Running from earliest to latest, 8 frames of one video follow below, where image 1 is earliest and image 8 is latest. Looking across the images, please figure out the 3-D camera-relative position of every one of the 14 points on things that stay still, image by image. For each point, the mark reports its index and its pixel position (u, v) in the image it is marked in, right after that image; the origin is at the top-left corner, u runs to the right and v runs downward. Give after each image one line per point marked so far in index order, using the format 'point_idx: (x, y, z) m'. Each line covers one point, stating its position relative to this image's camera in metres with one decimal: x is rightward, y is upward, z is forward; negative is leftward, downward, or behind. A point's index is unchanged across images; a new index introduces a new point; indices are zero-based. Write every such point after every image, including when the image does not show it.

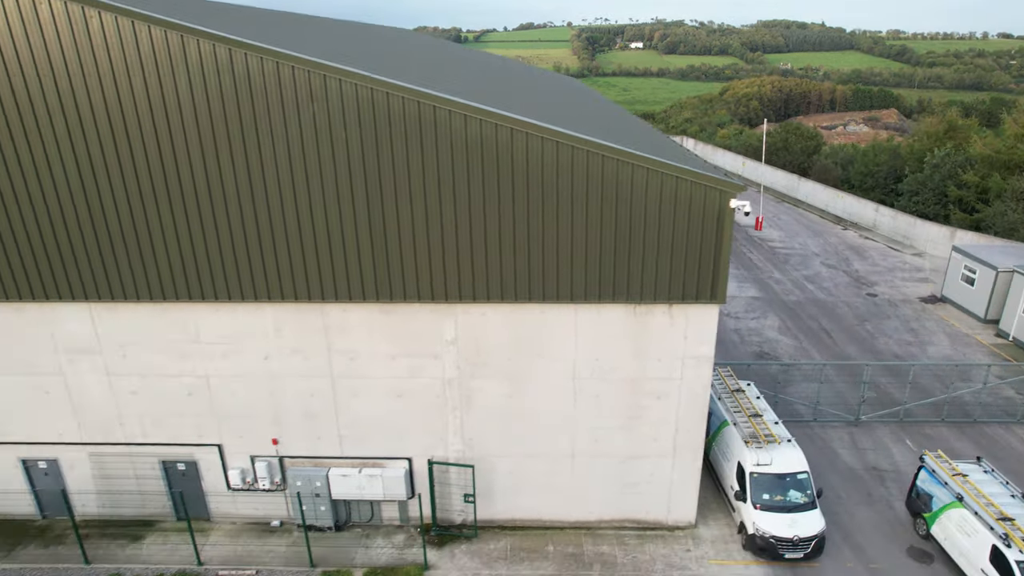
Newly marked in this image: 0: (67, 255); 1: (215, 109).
0: (-6.8, +0.5, +9.4) m
1: (-4.1, +2.5, +8.8) m
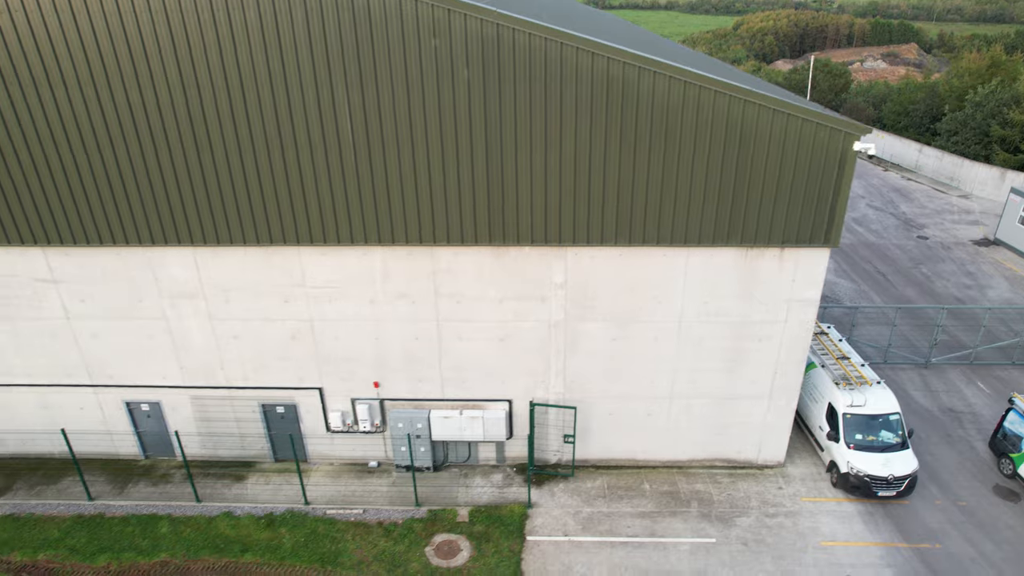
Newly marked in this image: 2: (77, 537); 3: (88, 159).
0: (-5.0, +1.3, +9.1) m
1: (-2.4, +3.3, +8.4) m
2: (-7.0, -4.0, +9.6) m
3: (-6.3, +1.9, +9.1) m
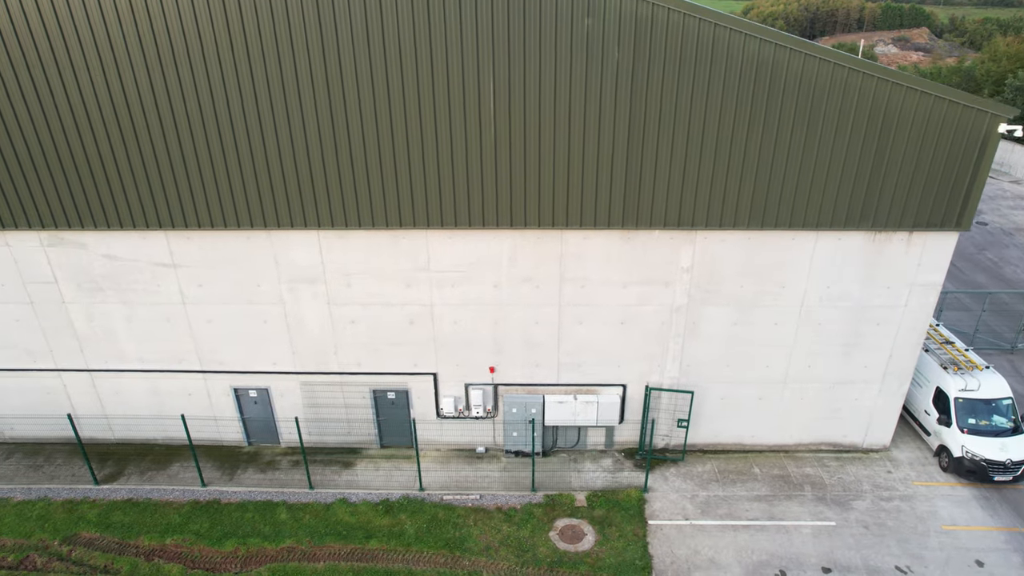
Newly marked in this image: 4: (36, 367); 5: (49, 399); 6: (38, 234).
0: (-3.1, +1.6, +9.0) m
1: (-0.4, +3.5, +8.2) m
2: (-5.0, -3.8, +9.6) m
3: (-4.3, +2.1, +8.9) m
4: (-8.4, -1.4, +10.5) m
5: (-8.4, -2.0, +10.8) m
6: (-7.5, +0.9, +9.6) m
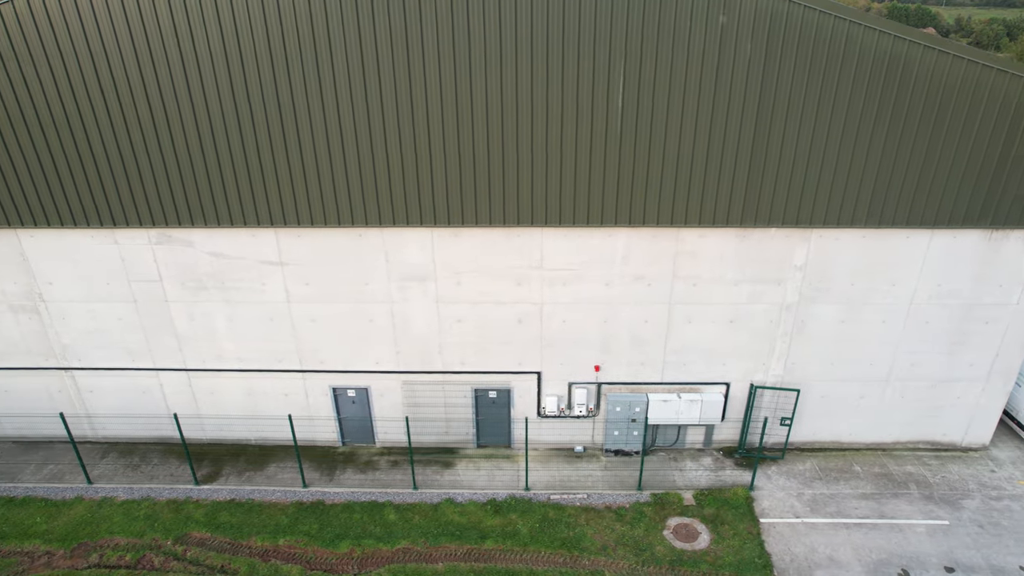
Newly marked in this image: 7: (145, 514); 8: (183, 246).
0: (-1.3, +1.6, +9.0) m
1: (+1.3, +3.6, +8.2) m
2: (-3.2, -3.7, +9.6) m
3: (-2.5, +2.1, +8.9) m
4: (-6.6, -1.4, +10.5) m
5: (-6.6, -2.0, +10.8) m
6: (-5.7, +0.9, +9.5) m
7: (-5.9, -3.7, +9.7) m
8: (-5.2, +0.7, +9.6) m
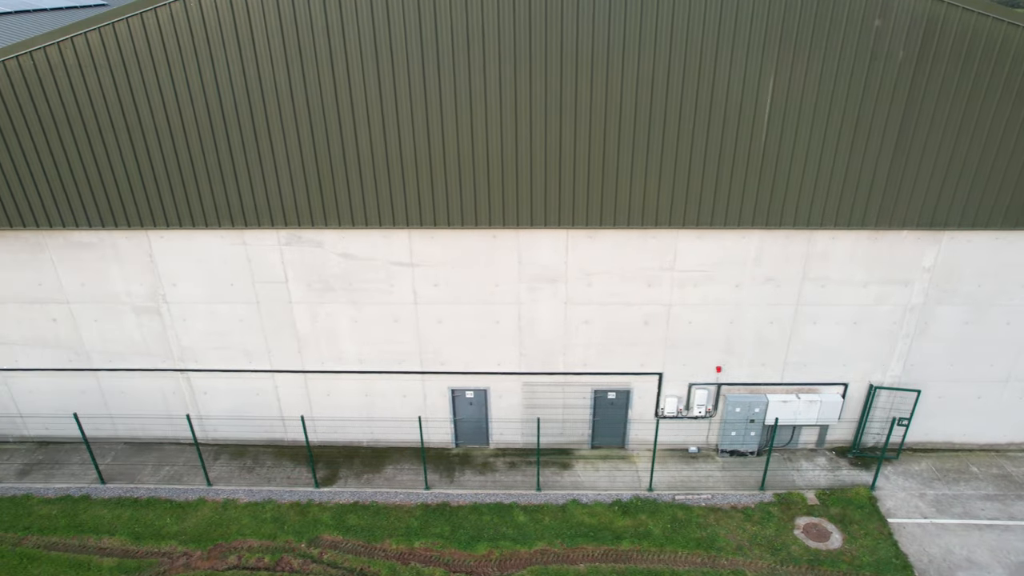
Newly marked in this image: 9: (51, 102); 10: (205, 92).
0: (+0.8, +1.6, +9.0) m
1: (+3.4, +3.6, +8.2) m
2: (-1.2, -3.8, +9.6) m
3: (-0.5, +2.1, +8.9) m
4: (-4.5, -1.4, +10.4) m
5: (-4.5, -2.0, +10.7) m
6: (-3.7, +0.9, +9.5) m
7: (-3.9, -3.7, +9.7) m
8: (-3.1, +0.6, +9.5) m
9: (-6.7, +2.7, +8.7) m
10: (-4.4, +2.9, +8.7) m
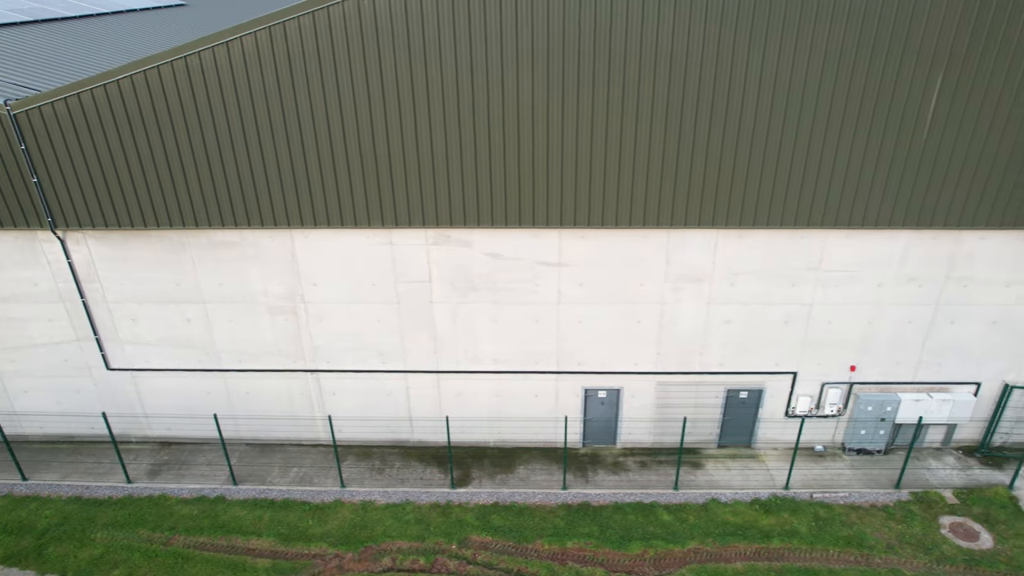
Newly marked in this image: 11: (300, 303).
0: (+3.1, +1.6, +9.0) m
1: (+5.7, +3.6, +8.2) m
2: (+1.2, -3.8, +9.5) m
3: (+1.8, +2.1, +8.9) m
4: (-2.2, -1.4, +10.4) m
5: (-2.2, -2.0, +10.7) m
6: (-1.3, +0.9, +9.4) m
7: (-1.6, -3.7, +9.7) m
8: (-0.8, +0.6, +9.5) m
9: (-4.4, +2.7, +8.7) m
10: (-2.1, +2.9, +8.7) m
11: (-3.5, -0.2, +9.9) m
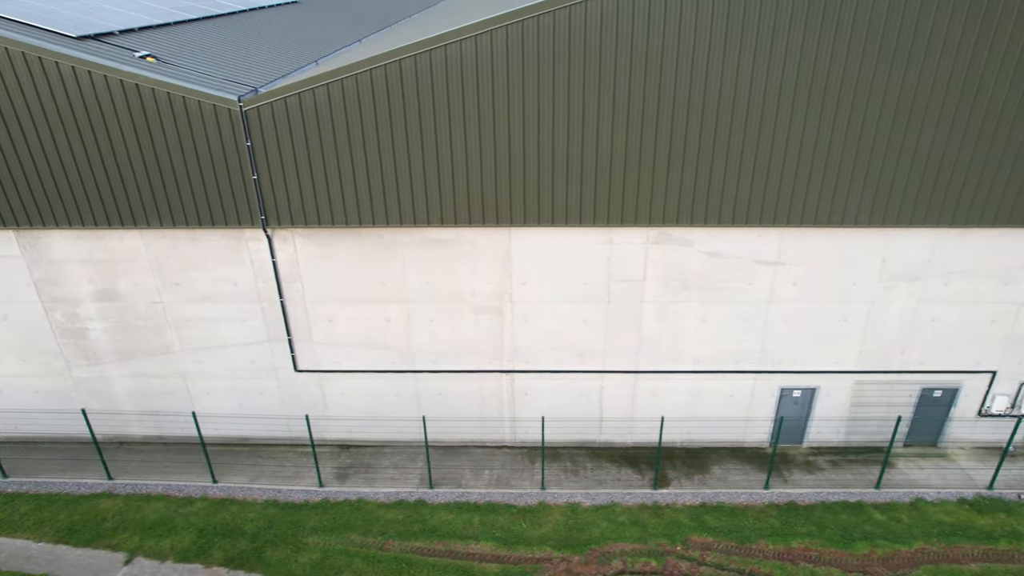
0: (+6.5, +1.6, +8.9) m
1: (+9.1, +3.6, +8.1) m
2: (+4.6, -3.7, +9.4) m
3: (+5.2, +2.1, +8.8) m
4: (+1.2, -1.4, +10.3) m
5: (+1.2, -2.0, +10.6) m
6: (+2.0, +0.9, +9.3) m
7: (+1.8, -3.7, +9.6) m
8: (+2.6, +0.7, +9.4) m
9: (-1.0, +2.7, +8.6) m
10: (+1.3, +2.9, +8.6) m
11: (-0.1, -0.2, +9.8) m
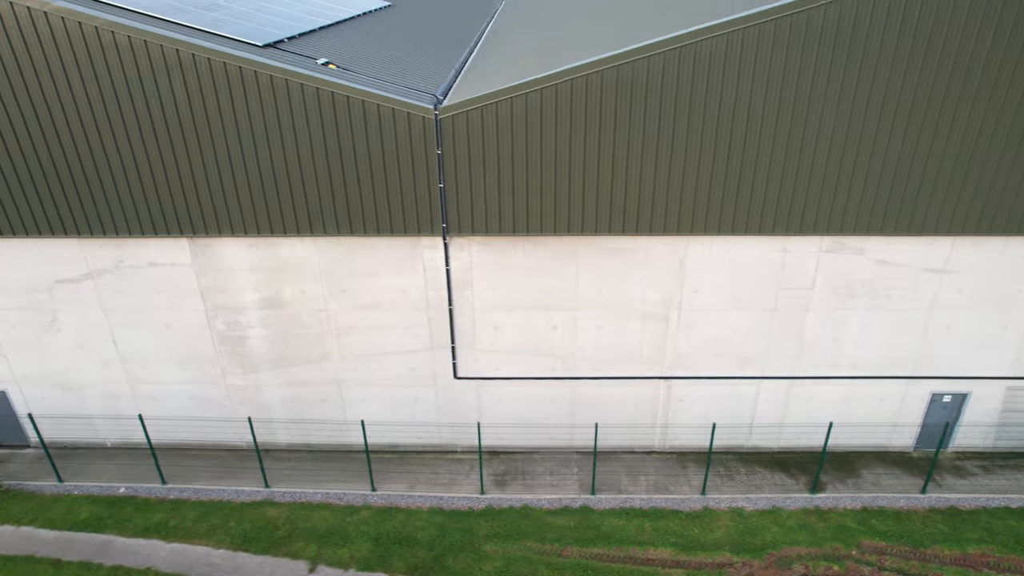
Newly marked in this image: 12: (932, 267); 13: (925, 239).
0: (+9.2, +1.5, +9.0) m
1: (+11.9, +3.5, +8.2) m
2: (+7.3, -3.8, +9.5) m
3: (+8.0, +2.0, +8.9) m
4: (+3.9, -1.5, +10.4) m
5: (+3.9, -2.1, +10.7) m
6: (+4.8, +0.8, +9.4) m
7: (+4.6, -3.8, +9.7) m
8: (+5.3, +0.5, +9.5) m
9: (+1.7, +2.6, +8.6) m
10: (+4.0, +2.7, +8.6) m
11: (+2.7, -0.3, +9.9) m
12: (+6.7, +0.3, +9.5) m
13: (+6.4, +0.8, +9.3) m
